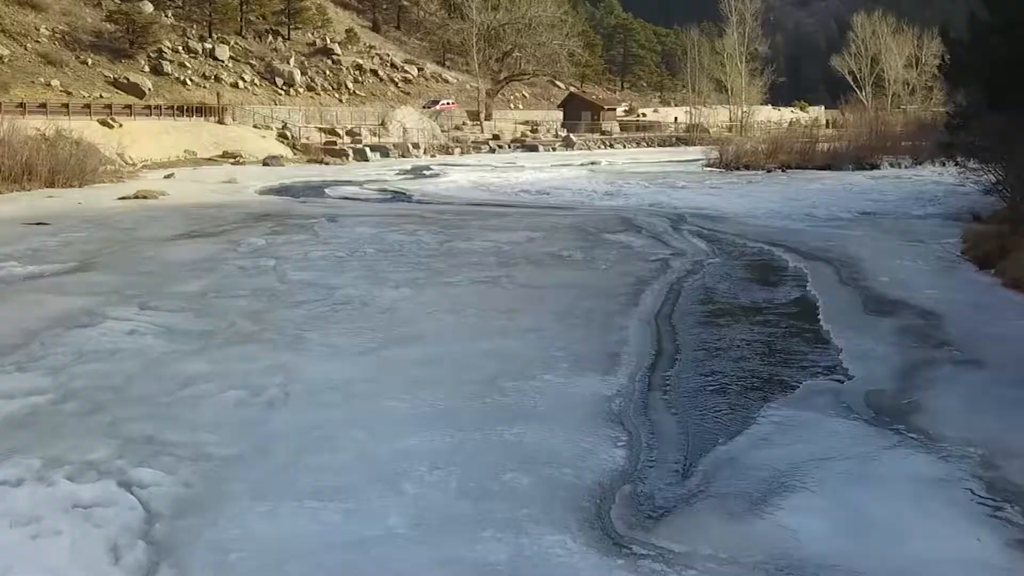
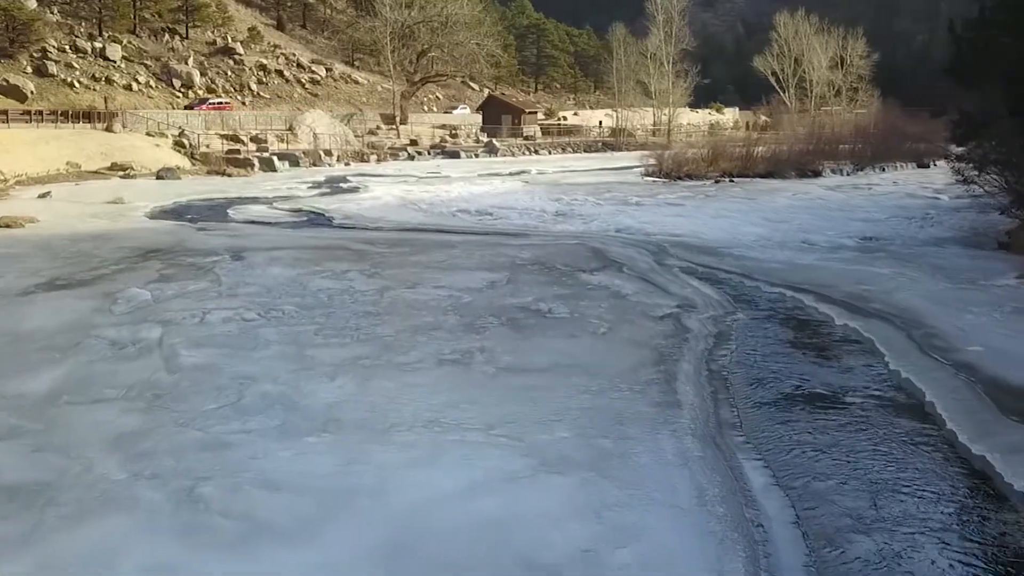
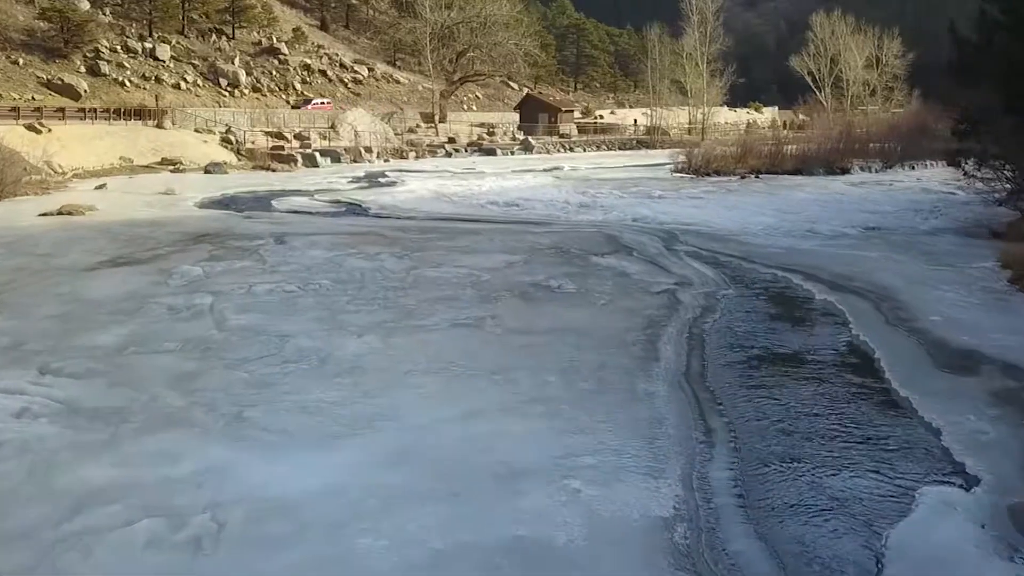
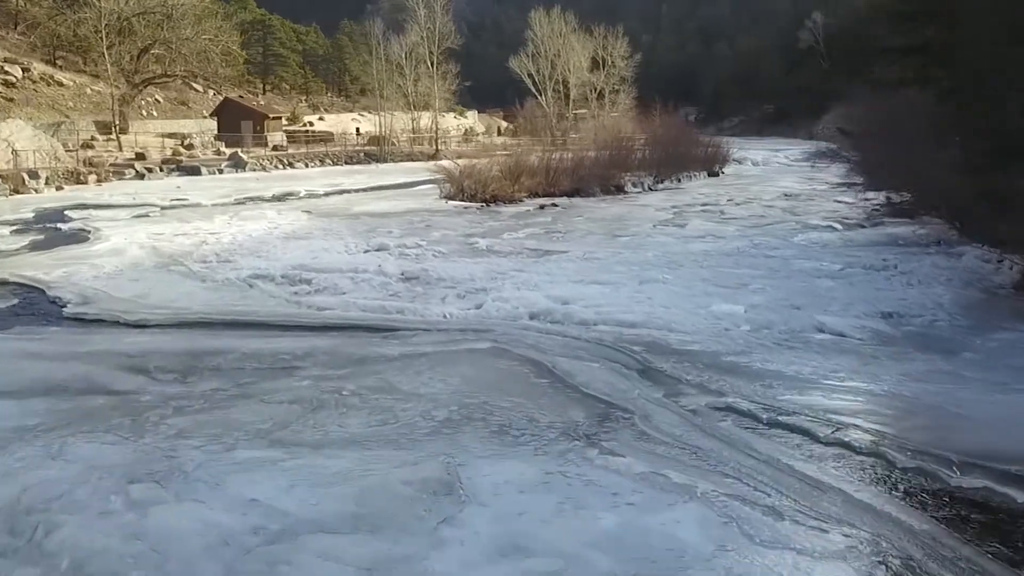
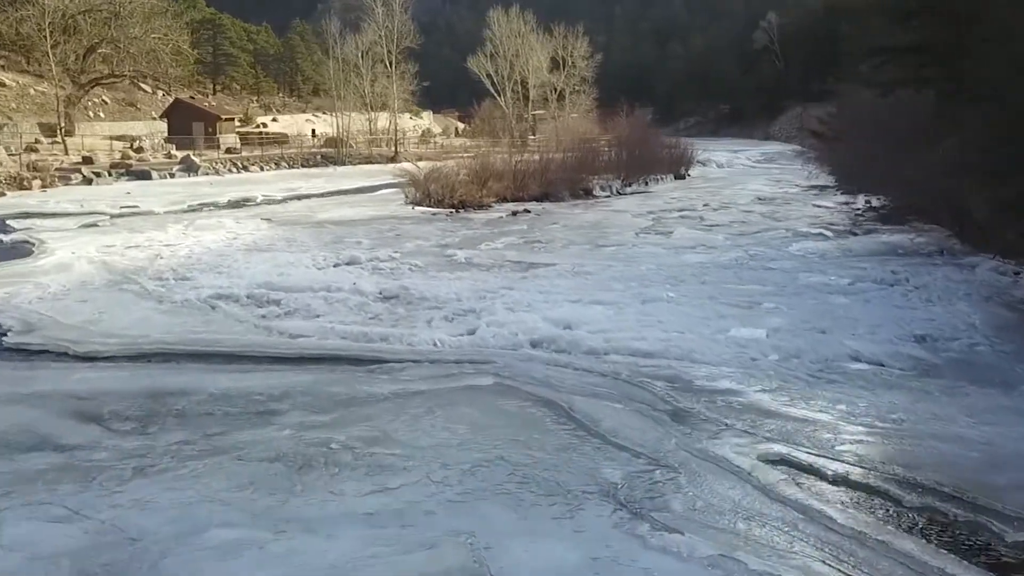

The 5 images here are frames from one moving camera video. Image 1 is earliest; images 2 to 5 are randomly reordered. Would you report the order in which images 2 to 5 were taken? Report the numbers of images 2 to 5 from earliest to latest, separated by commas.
3, 2, 4, 5
